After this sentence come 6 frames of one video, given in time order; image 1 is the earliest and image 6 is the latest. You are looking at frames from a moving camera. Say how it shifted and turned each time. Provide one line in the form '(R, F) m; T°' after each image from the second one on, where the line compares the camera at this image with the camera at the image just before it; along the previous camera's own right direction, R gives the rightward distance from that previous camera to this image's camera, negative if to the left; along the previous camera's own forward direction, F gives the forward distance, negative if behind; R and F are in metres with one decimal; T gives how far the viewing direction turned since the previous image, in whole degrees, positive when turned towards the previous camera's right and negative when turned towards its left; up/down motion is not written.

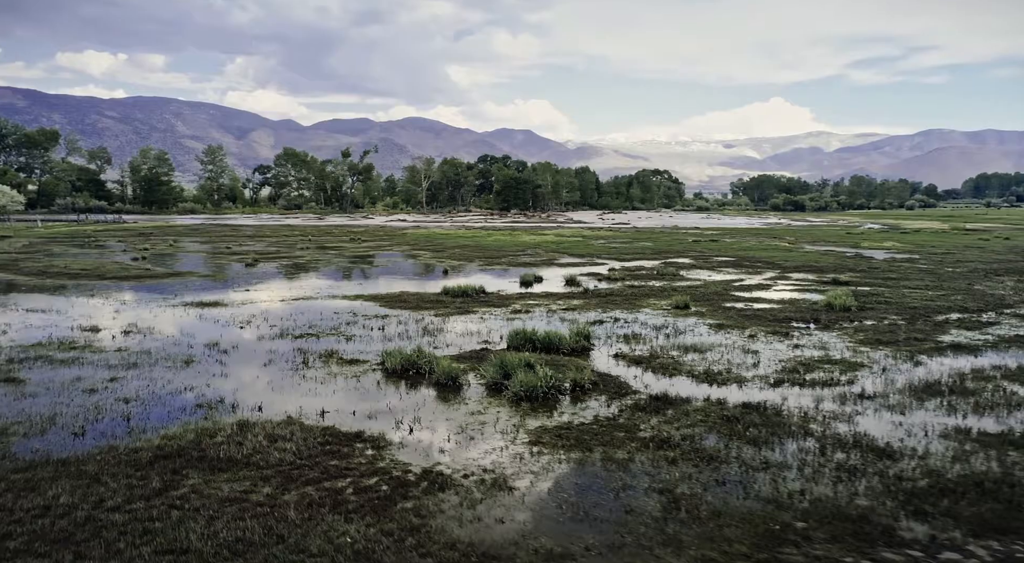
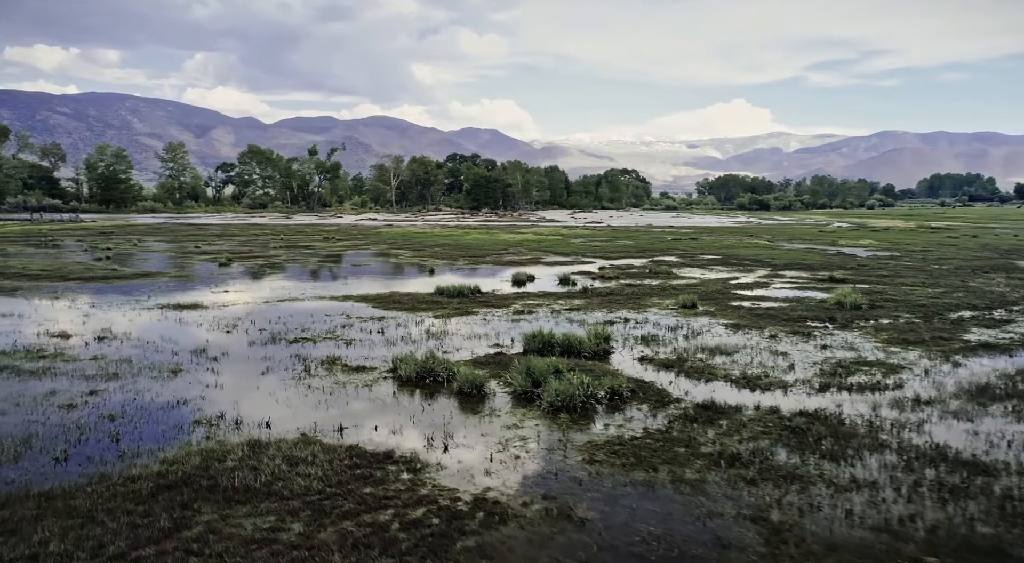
(-1.4, +1.7) m; +3°
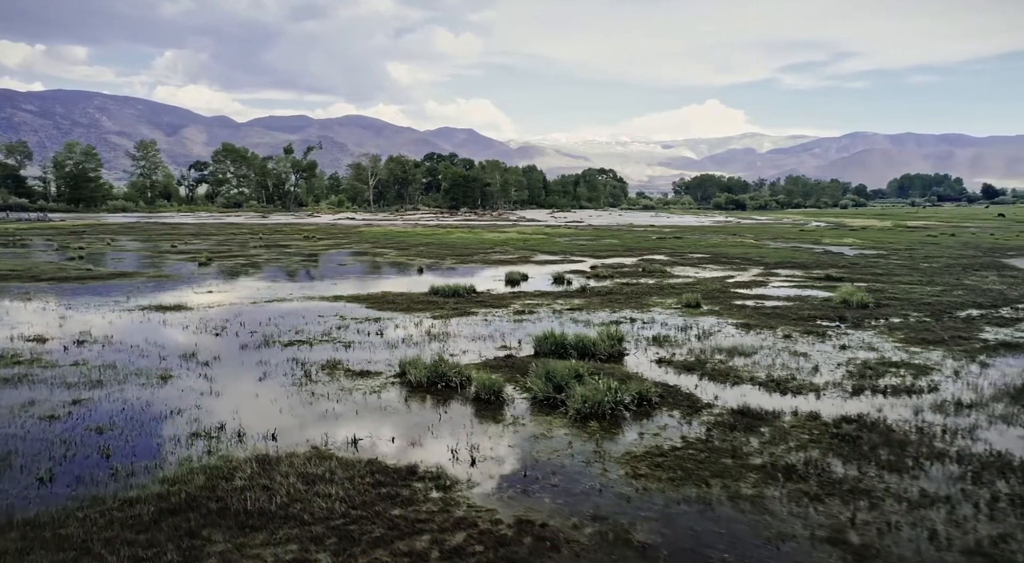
(-0.9, +1.1) m; +2°
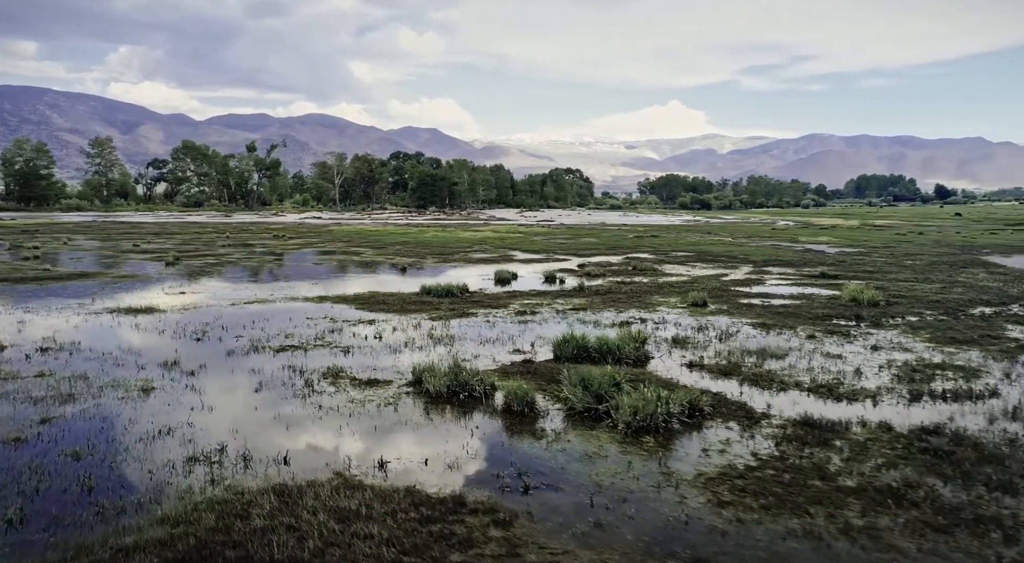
(-1.3, +1.7) m; +3°
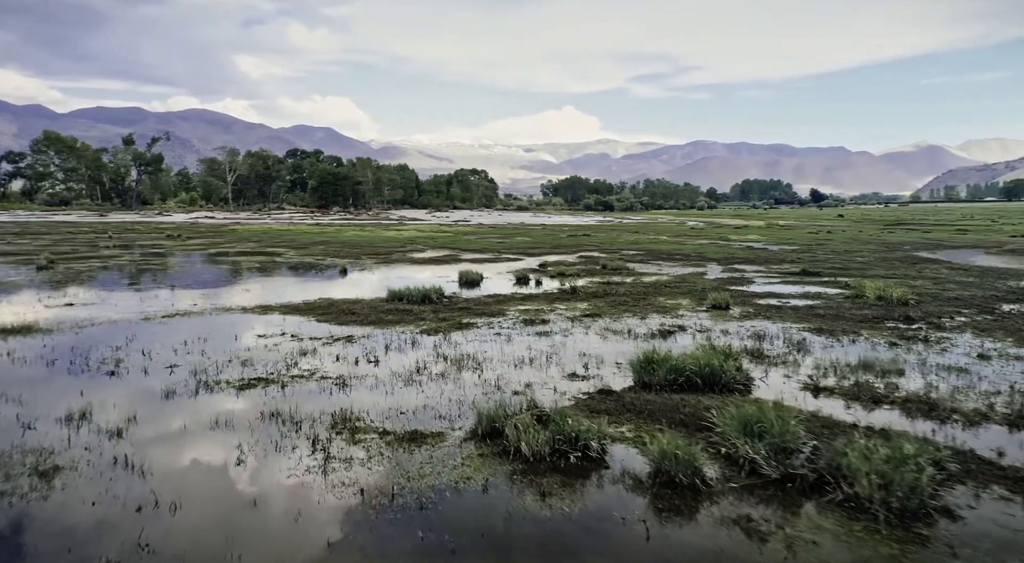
(-3.0, +5.3) m; +8°
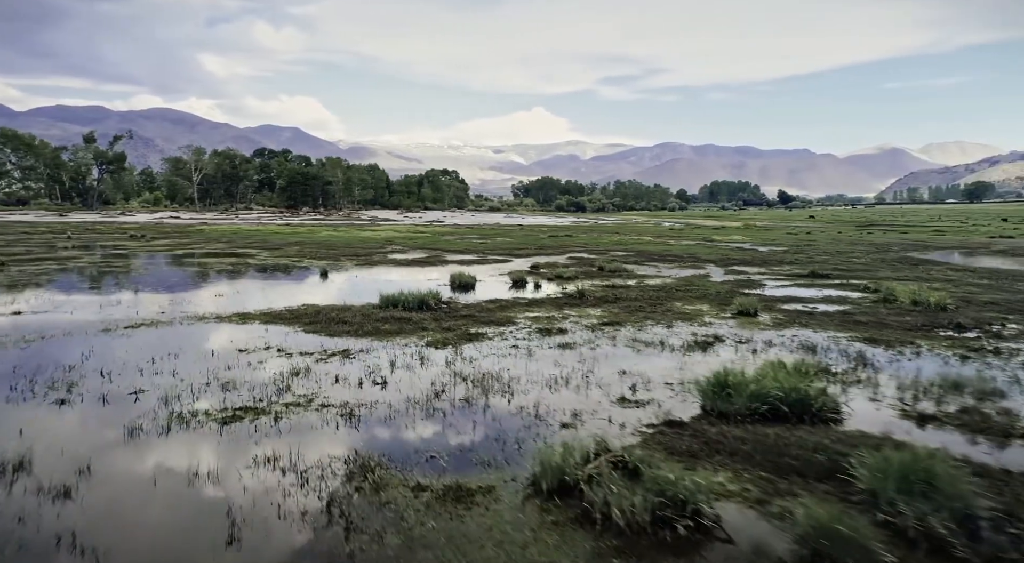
(-1.1, +2.5) m; +2°
